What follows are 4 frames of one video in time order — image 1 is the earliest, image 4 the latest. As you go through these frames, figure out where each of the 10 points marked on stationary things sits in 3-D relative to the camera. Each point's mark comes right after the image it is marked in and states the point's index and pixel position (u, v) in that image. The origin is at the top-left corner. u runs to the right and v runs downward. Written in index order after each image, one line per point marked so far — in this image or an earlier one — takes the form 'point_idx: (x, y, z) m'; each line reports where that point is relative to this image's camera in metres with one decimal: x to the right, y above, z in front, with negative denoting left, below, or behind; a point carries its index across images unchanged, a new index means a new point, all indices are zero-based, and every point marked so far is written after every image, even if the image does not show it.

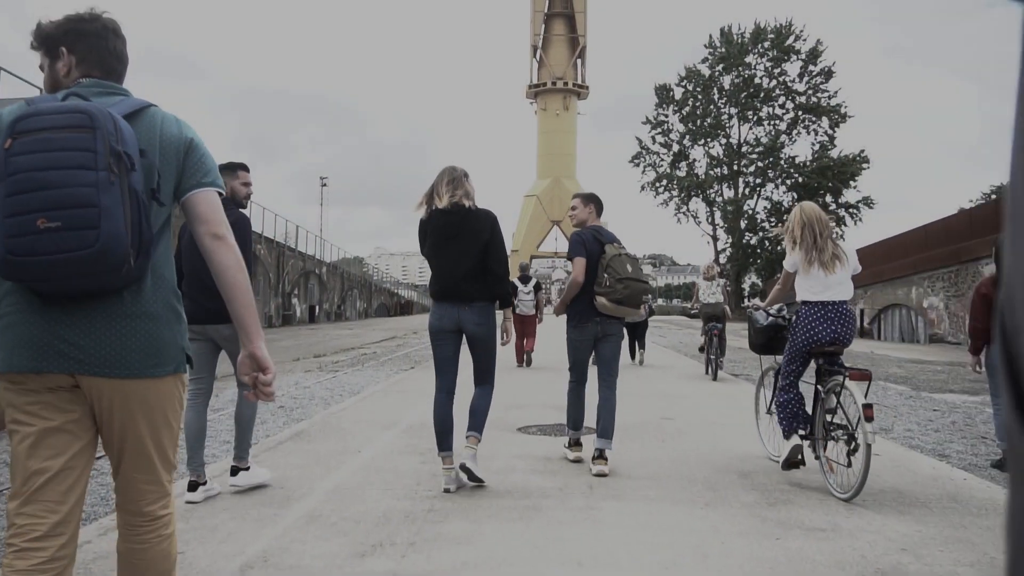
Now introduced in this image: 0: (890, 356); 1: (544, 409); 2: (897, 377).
0: (+9.2, -1.6, +18.4) m
1: (+0.4, -1.3, +8.3) m
2: (+6.5, -1.5, +12.8) m
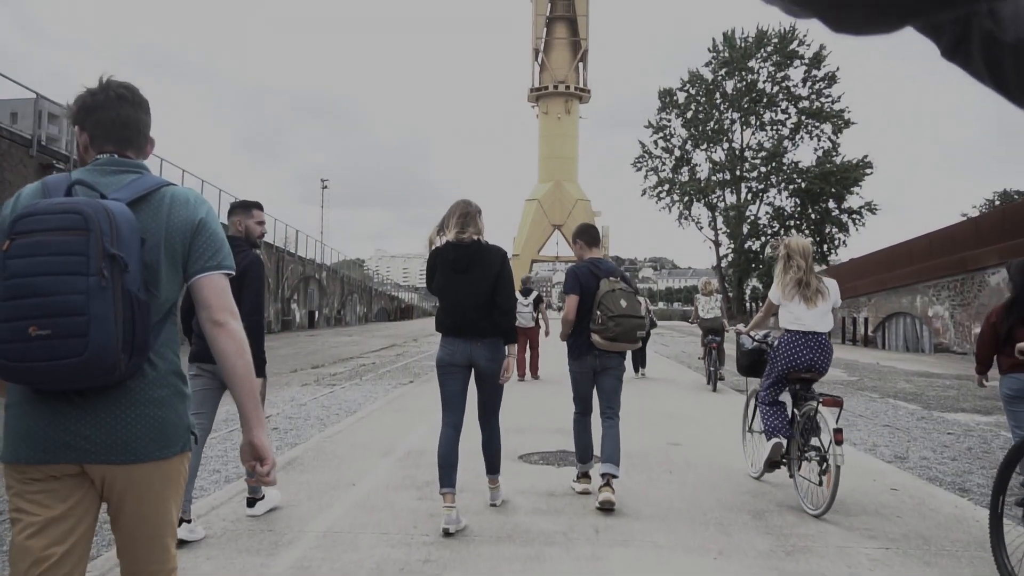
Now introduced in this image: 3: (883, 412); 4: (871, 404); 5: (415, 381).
0: (+9.2, -1.9, +18.1) m
1: (+0.4, -1.5, +8.0) m
2: (+6.6, -1.8, +12.6) m
3: (+5.0, -1.7, +10.2) m
4: (+5.3, -1.7, +11.1) m
5: (-1.8, -1.7, +13.9) m
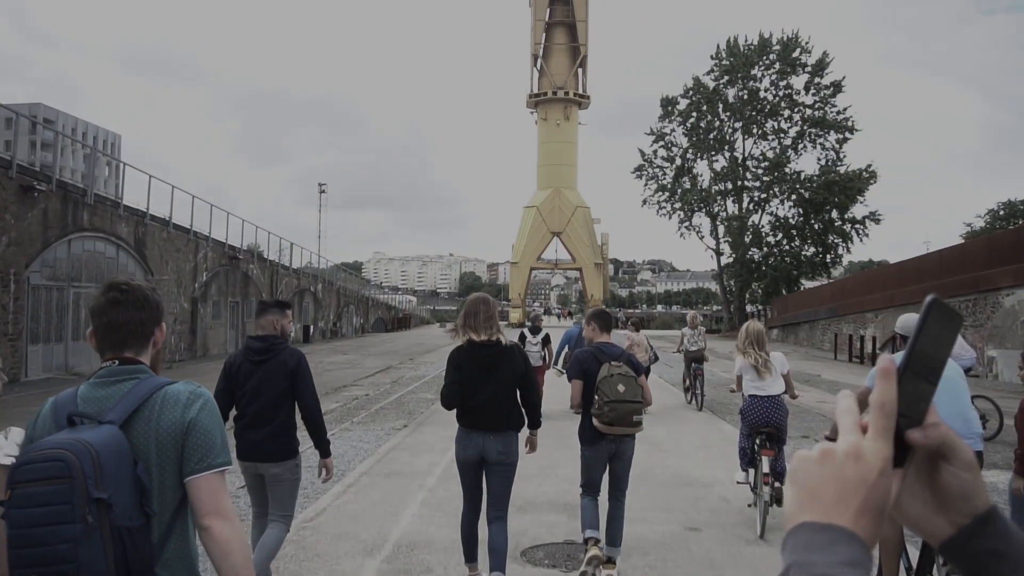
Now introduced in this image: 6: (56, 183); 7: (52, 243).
0: (+9.2, -2.5, +17.4) m
1: (+0.4, -2.2, +7.3) m
2: (+6.6, -2.4, +11.9) m
3: (+5.1, -2.3, +9.5) m
4: (+5.3, -2.3, +10.4) m
5: (-1.8, -2.3, +13.2) m
6: (-11.5, +2.6, +18.9) m
7: (-11.4, +1.1, +18.6) m
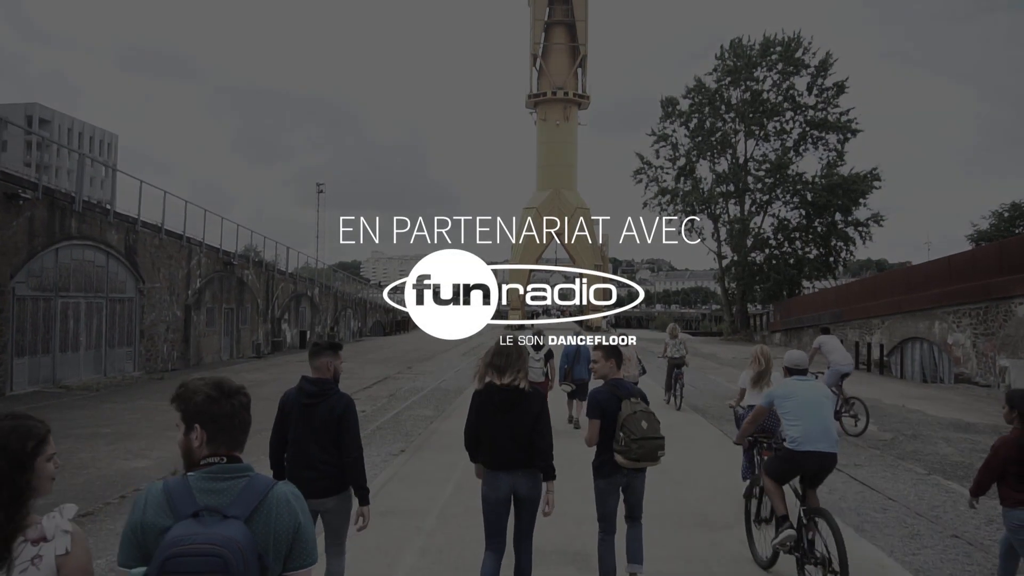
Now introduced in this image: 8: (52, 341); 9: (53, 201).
0: (+9.2, -2.8, +16.9) m
1: (+0.4, -2.4, +6.7) m
2: (+6.6, -2.7, +11.3) m
3: (+5.1, -2.6, +9.0) m
4: (+5.3, -2.6, +9.8) m
5: (-1.8, -2.6, +12.6) m
6: (-11.5, +2.4, +18.3) m
7: (-11.4, +0.8, +18.0) m
8: (-11.5, -1.3, +18.8) m
9: (-11.2, +2.1, +18.4) m
